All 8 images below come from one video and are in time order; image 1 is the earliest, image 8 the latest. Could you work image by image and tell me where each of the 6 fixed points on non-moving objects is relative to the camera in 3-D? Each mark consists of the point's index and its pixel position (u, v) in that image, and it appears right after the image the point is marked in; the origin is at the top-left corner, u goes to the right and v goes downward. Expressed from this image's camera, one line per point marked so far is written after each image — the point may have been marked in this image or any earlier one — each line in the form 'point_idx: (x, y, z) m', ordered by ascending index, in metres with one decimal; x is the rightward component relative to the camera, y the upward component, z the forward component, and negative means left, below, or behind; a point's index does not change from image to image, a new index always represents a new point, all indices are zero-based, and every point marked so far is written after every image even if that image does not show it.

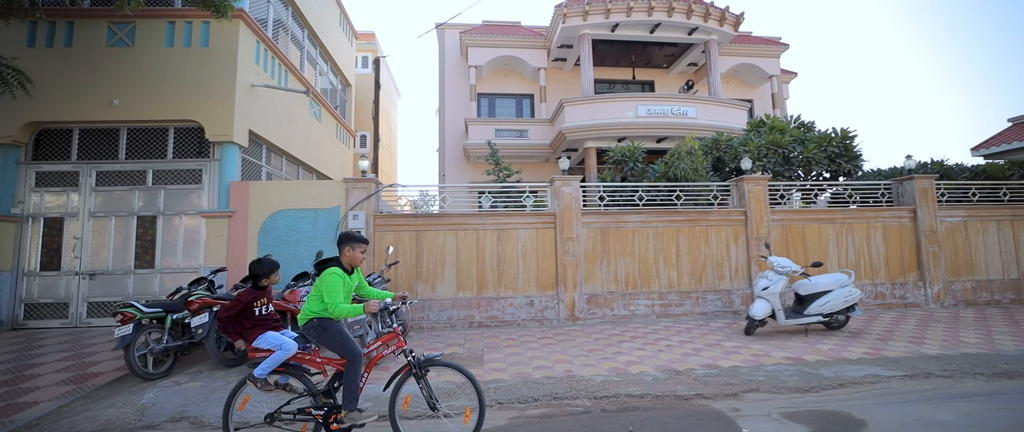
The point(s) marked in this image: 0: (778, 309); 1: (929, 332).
0: (+4.6, -1.6, +6.9) m
1: (+7.3, -2.0, +7.0) m
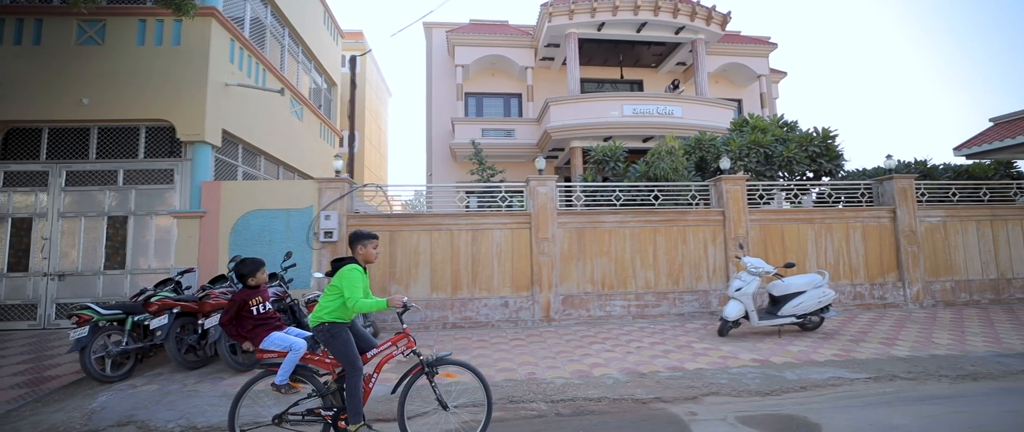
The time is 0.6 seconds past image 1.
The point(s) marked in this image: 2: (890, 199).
0: (+4.1, -1.6, +6.8) m
1: (+6.8, -2.0, +7.0) m
2: (+8.6, +0.4, +9.0) m
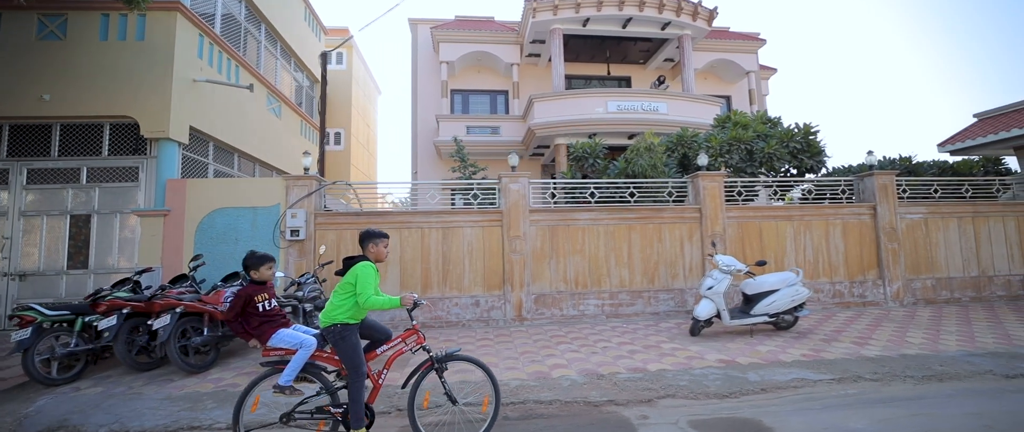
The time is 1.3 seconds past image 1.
0: (+3.5, -1.5, +6.7) m
1: (+6.2, -2.0, +6.8) m
2: (+8.0, +0.5, +8.9) m
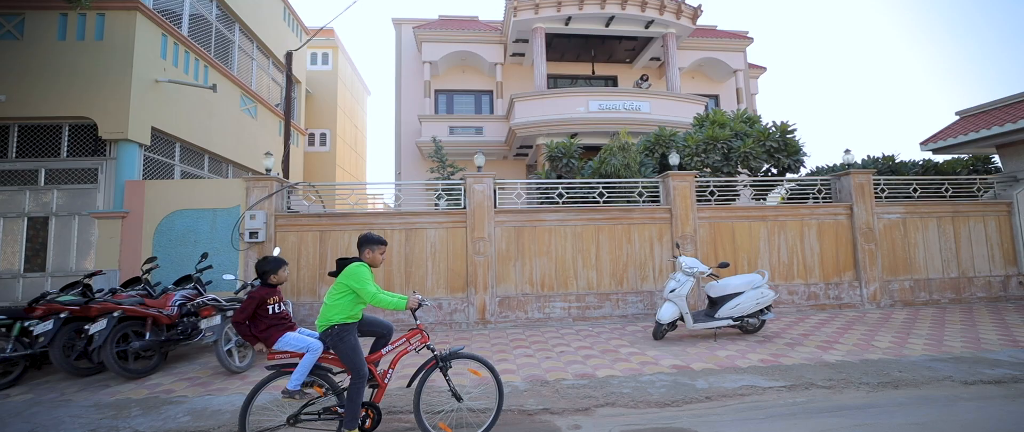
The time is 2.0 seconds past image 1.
0: (+2.8, -1.6, +6.5) m
1: (+5.6, -2.0, +6.6) m
2: (+7.3, +0.5, +8.7) m
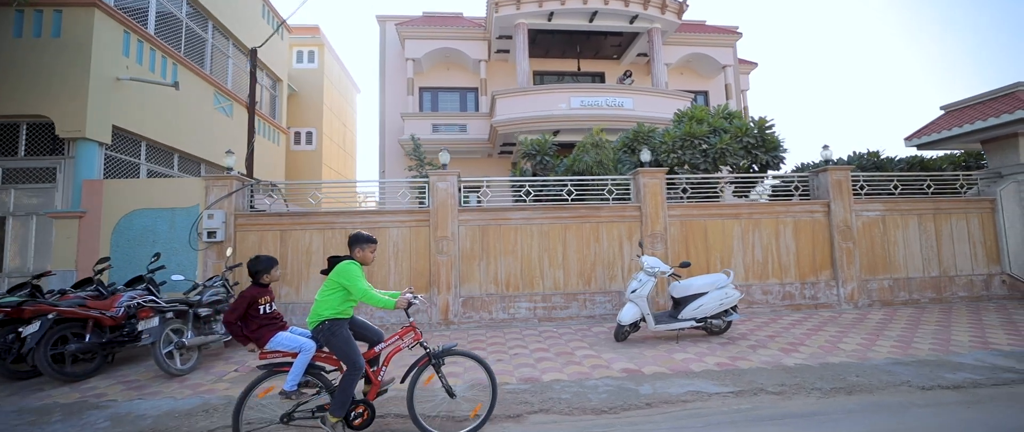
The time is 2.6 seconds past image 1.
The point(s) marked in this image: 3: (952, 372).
0: (+2.1, -1.5, +6.3) m
1: (+4.9, -1.9, +6.4) m
2: (+6.6, +0.5, +8.5) m
3: (+5.1, -1.8, +4.7) m
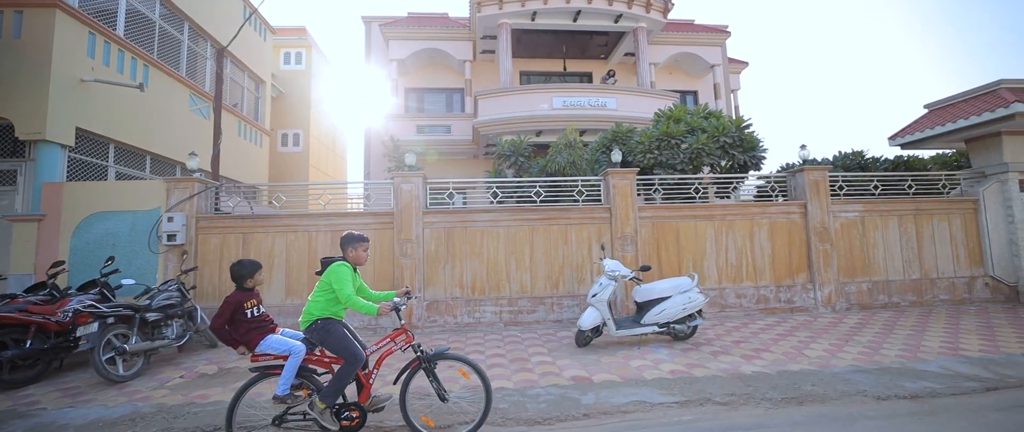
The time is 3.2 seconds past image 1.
0: (+1.5, -1.6, +6.1) m
1: (+4.2, -2.0, +6.2) m
2: (+6.0, +0.5, +8.3) m
3: (+4.5, -1.9, +4.5) m
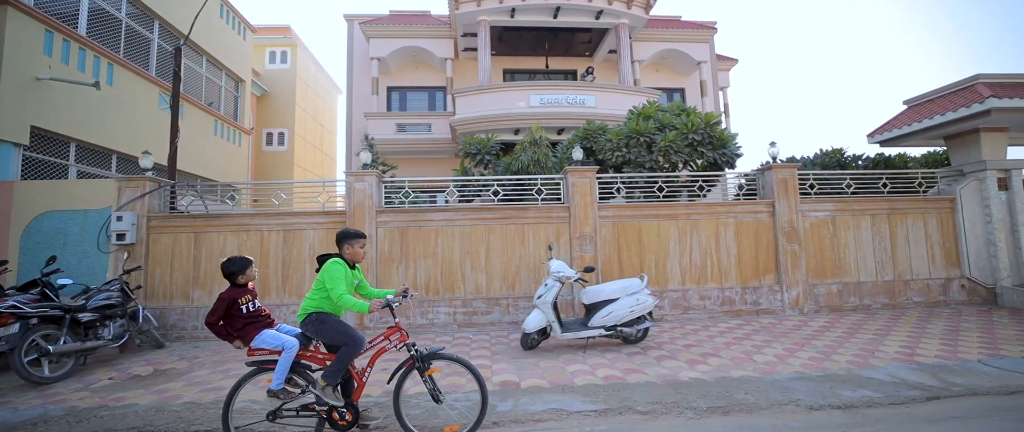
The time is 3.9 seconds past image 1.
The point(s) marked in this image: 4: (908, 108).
0: (+0.6, -1.5, +5.9) m
1: (+3.4, -2.0, +6.0) m
2: (+5.2, +0.5, +8.0) m
3: (+3.6, -1.8, +4.3) m
4: (+9.2, +2.5, +9.3) m
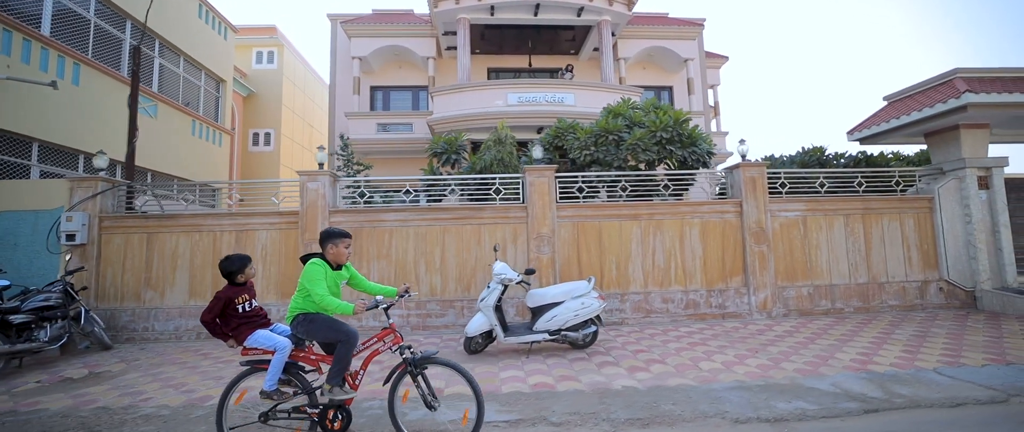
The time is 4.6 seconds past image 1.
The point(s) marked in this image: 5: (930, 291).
0: (-0.2, -1.5, +5.7) m
1: (+2.5, -1.9, +5.7) m
2: (+4.4, +0.5, +7.7) m
3: (+2.7, -1.8, +4.0) m
4: (+8.5, +2.5, +9.0) m
5: (+8.0, -1.4, +7.6) m
